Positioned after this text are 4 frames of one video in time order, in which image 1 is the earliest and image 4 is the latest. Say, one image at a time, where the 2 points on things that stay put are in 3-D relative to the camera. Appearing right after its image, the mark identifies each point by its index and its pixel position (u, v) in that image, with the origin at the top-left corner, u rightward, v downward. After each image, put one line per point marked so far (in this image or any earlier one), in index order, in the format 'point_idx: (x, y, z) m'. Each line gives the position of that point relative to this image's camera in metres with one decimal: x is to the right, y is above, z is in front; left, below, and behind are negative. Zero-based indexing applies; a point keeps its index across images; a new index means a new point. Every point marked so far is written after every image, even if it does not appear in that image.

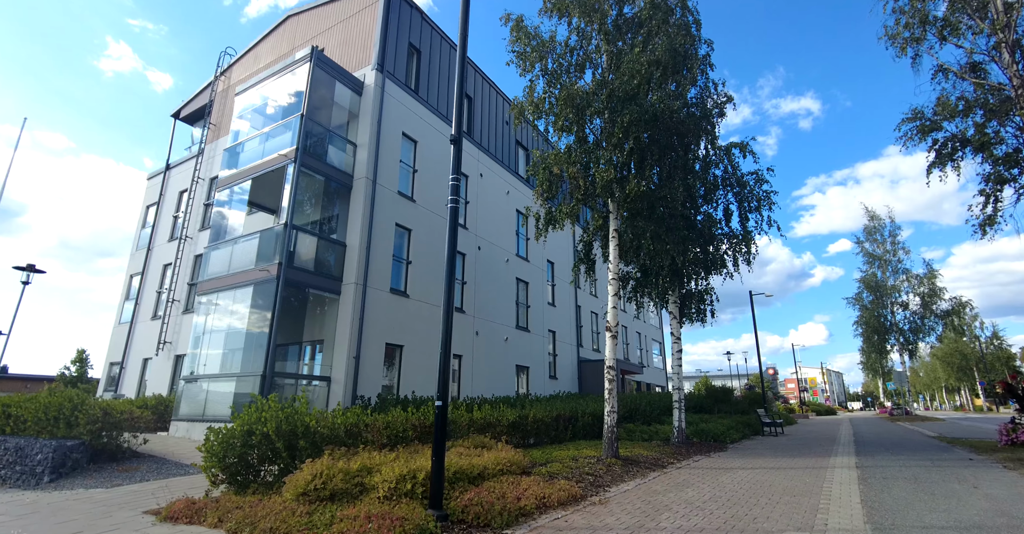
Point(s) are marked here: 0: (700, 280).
0: (+5.2, -0.4, +14.2) m
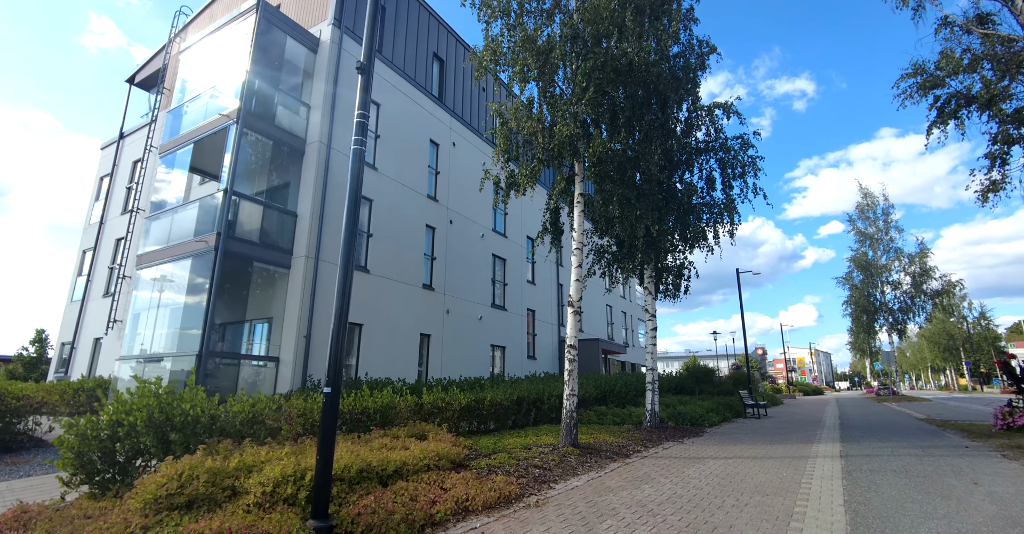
0: (+4.3, +0.3, +13.2) m
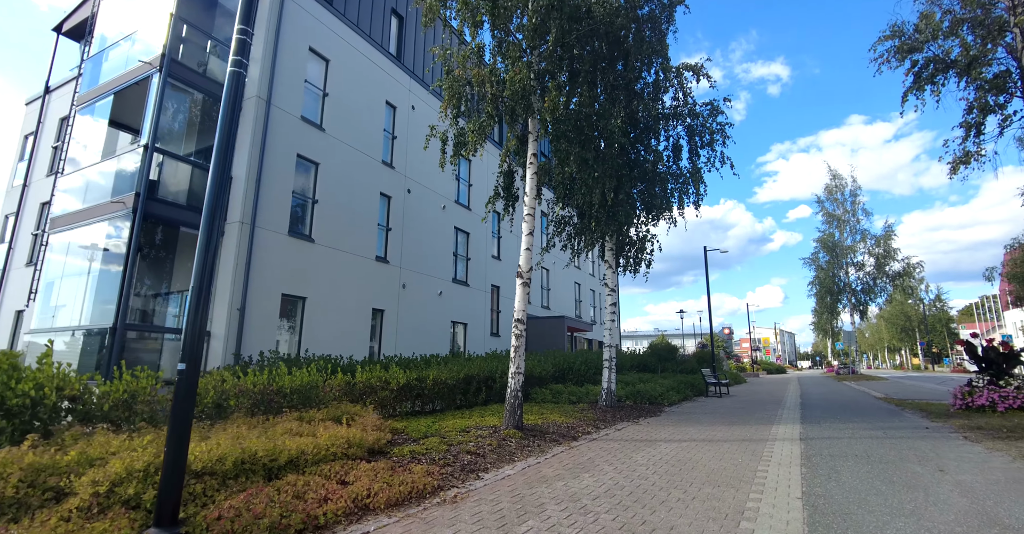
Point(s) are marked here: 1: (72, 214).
0: (+3.2, +1.0, +12.5) m
1: (-10.5, +1.3, +12.3) m
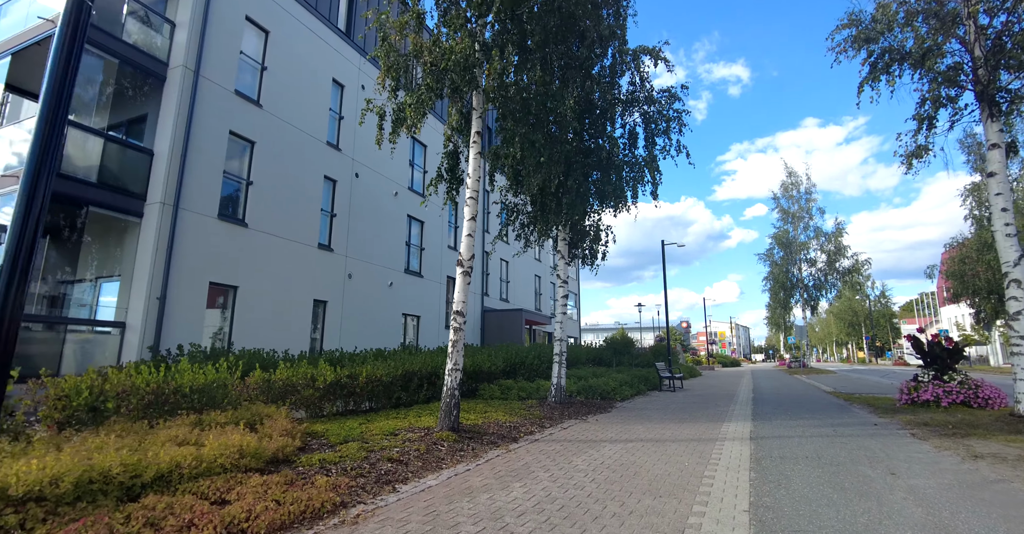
0: (+2.0, +1.2, +12.0) m
1: (-11.6, +1.6, +10.9) m
